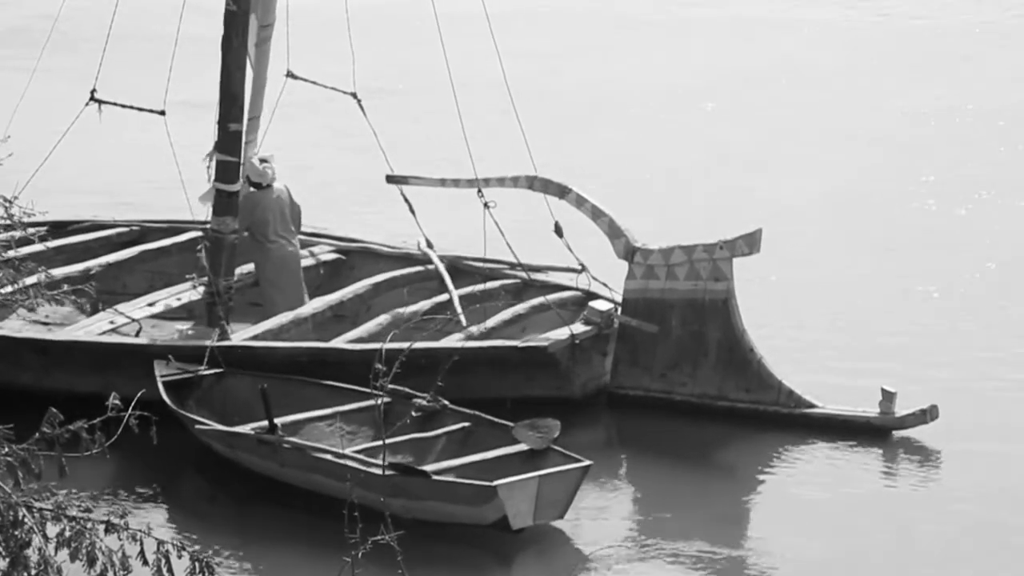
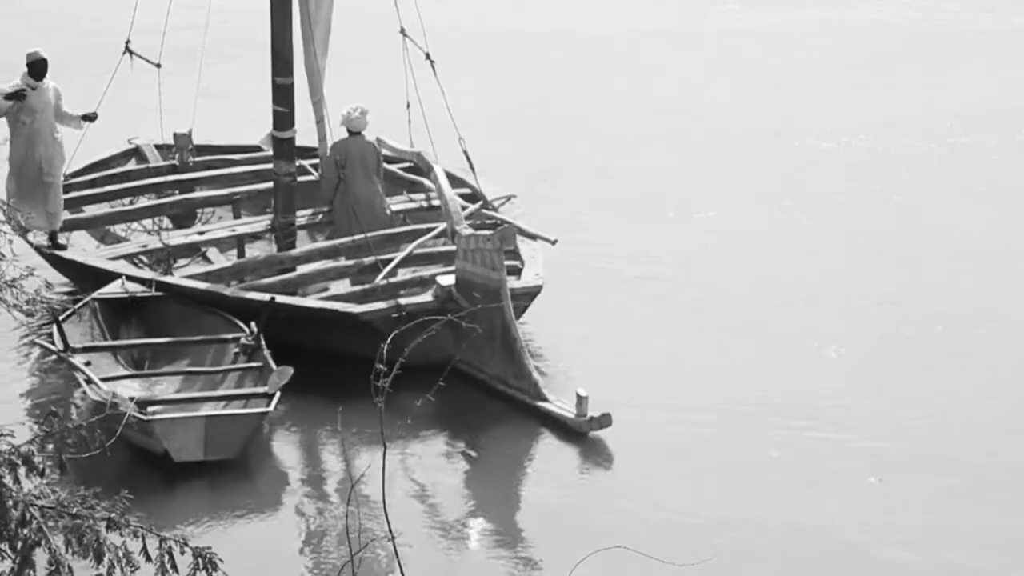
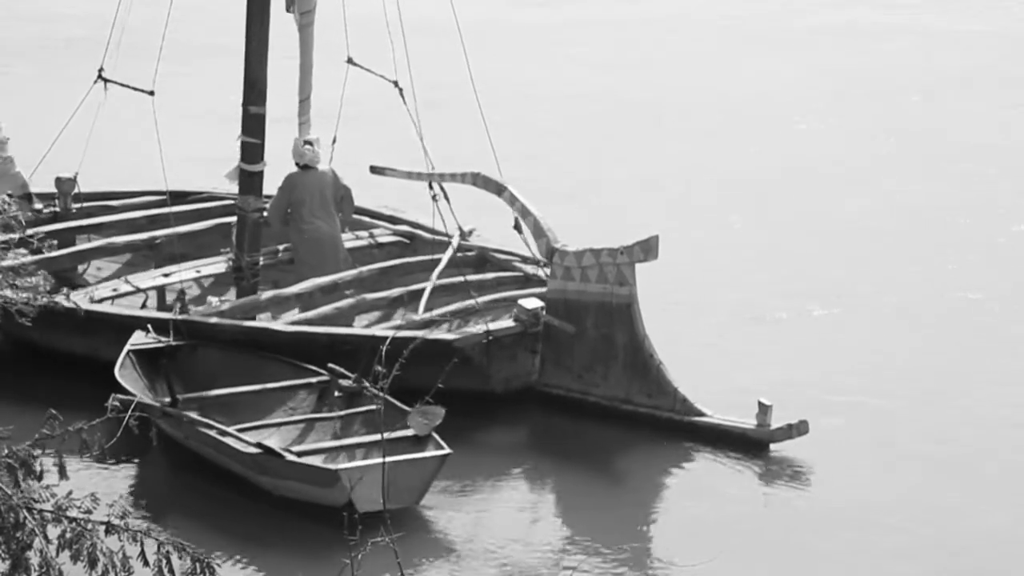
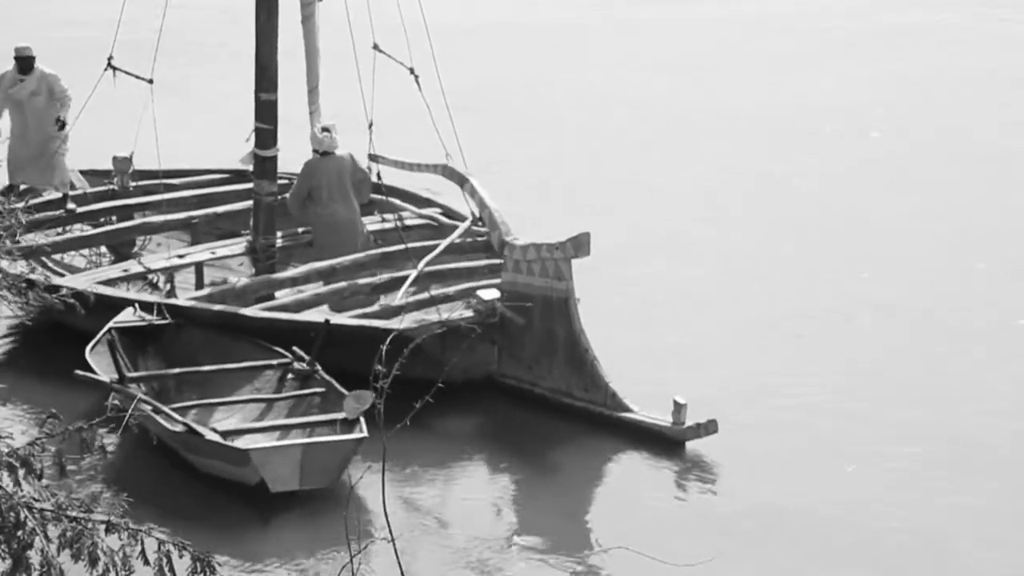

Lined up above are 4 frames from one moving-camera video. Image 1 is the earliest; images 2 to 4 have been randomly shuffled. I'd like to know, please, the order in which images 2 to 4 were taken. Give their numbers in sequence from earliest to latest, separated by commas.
3, 4, 2
